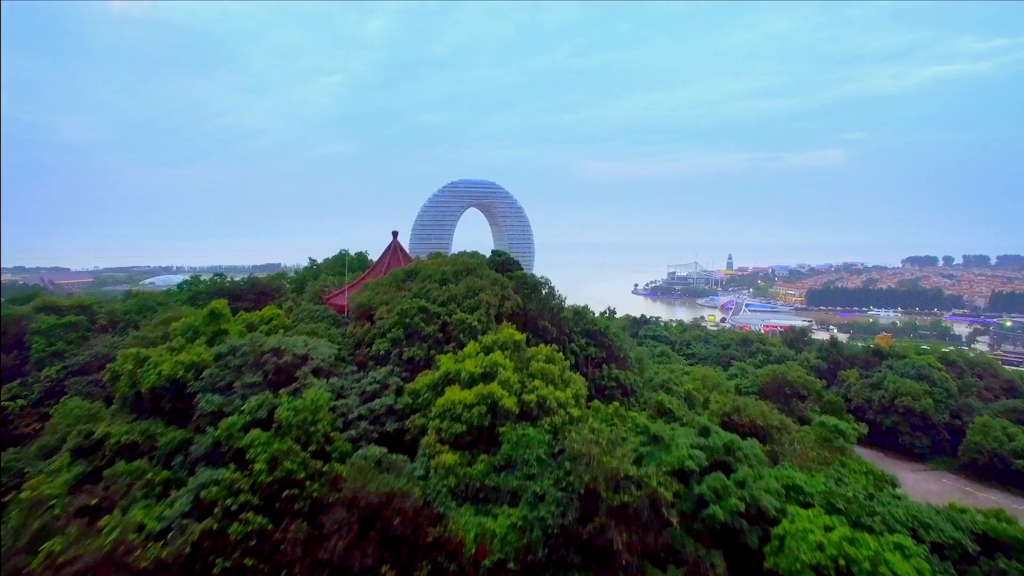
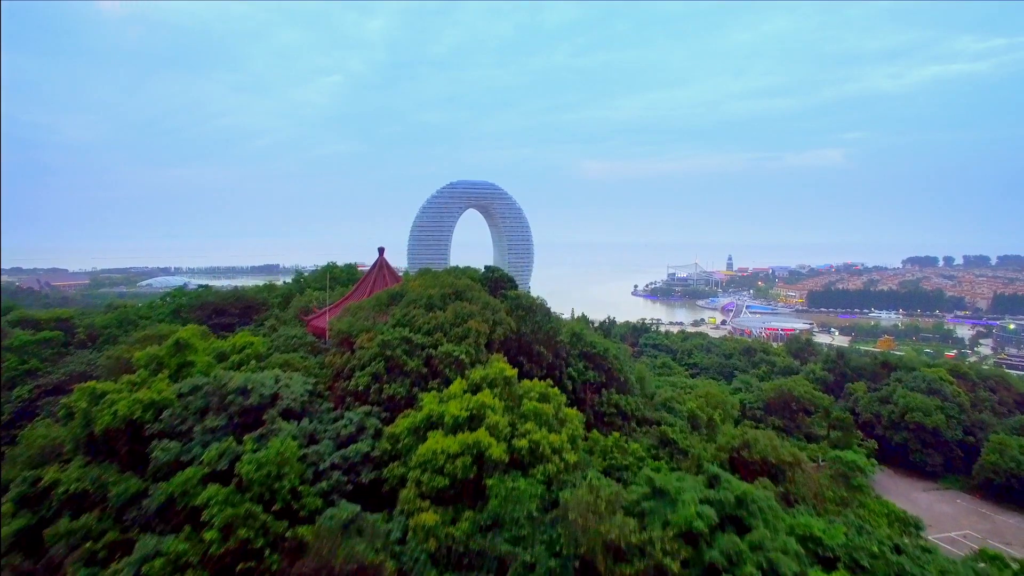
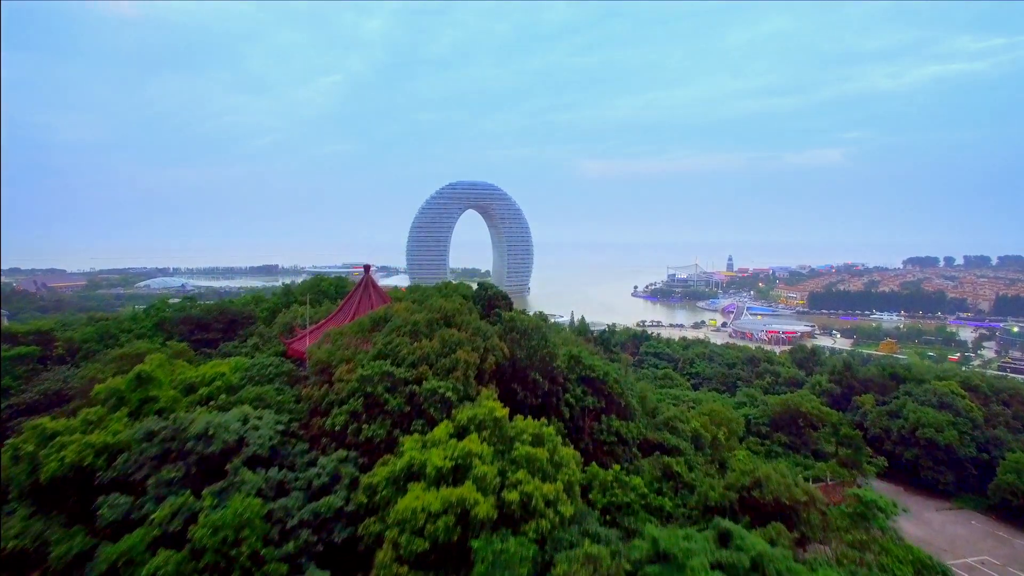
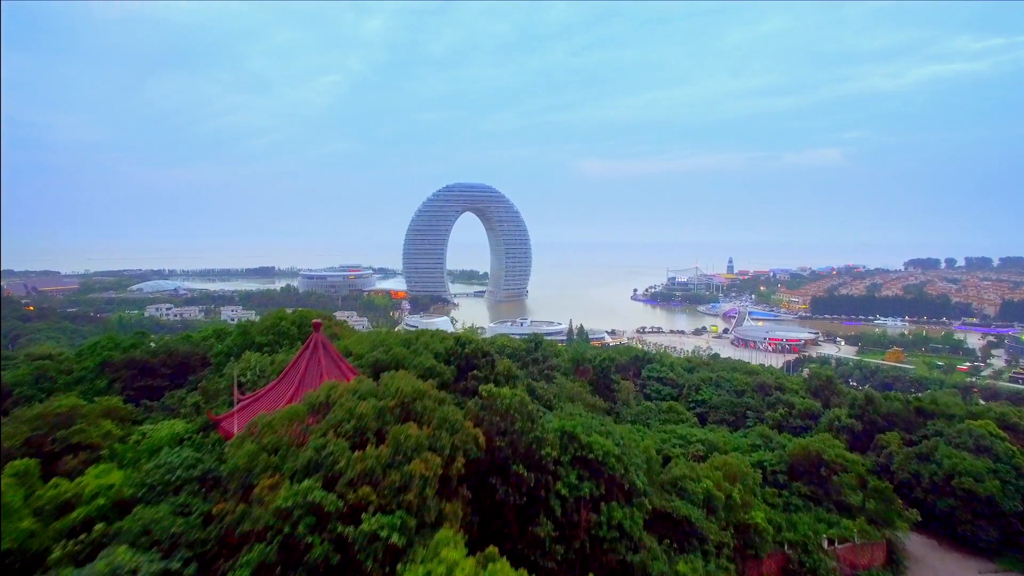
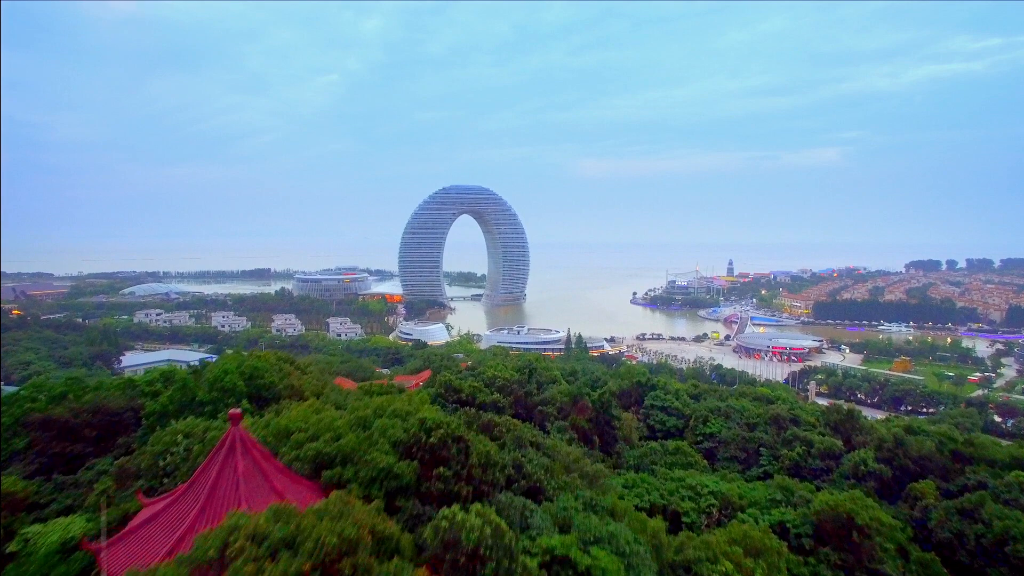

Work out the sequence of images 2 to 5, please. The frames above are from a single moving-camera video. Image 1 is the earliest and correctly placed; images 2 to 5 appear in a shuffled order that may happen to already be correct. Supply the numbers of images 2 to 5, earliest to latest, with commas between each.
2, 3, 4, 5
